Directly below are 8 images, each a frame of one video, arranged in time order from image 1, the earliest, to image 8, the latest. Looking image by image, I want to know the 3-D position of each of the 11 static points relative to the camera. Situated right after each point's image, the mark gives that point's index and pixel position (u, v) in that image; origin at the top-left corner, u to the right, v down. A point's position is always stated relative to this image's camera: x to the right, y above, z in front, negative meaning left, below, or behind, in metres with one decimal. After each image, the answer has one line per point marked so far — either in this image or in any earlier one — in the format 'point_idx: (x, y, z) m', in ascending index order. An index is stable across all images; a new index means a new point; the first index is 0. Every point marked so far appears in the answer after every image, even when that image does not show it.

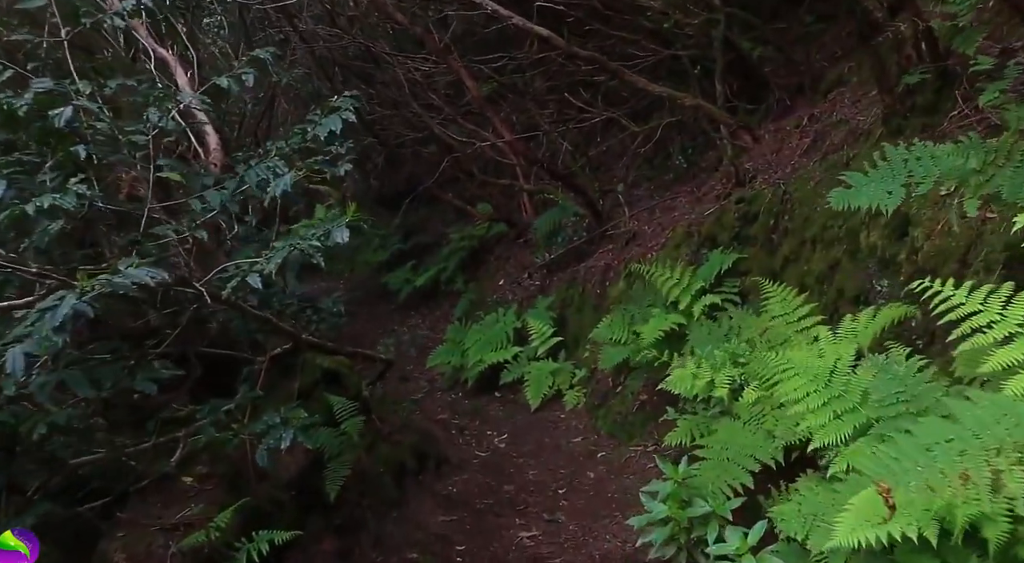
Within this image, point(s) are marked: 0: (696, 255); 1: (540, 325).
0: (+1.5, +0.2, +7.2) m
1: (+0.3, -0.5, +9.8) m
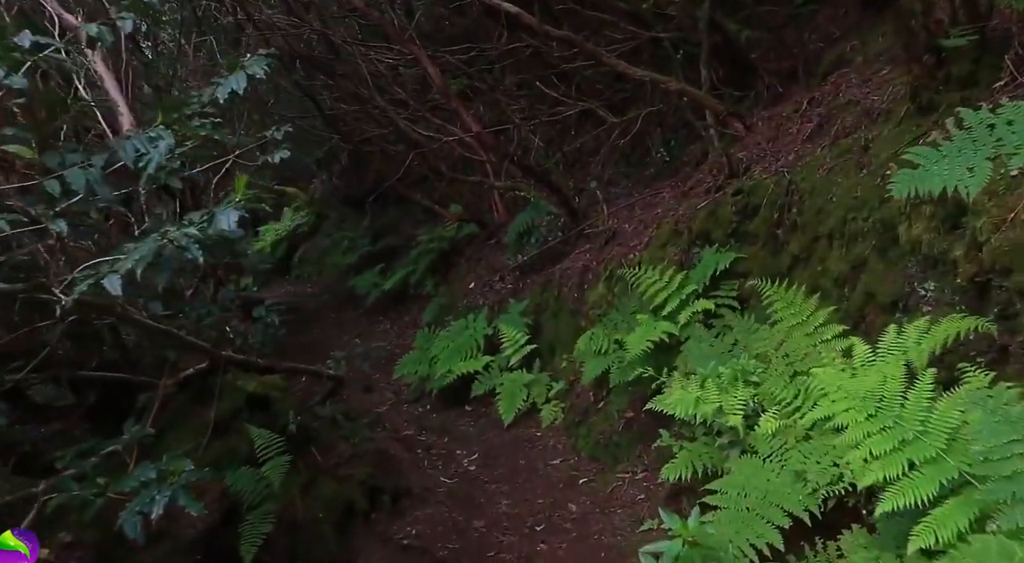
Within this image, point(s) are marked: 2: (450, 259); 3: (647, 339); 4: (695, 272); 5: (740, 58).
0: (+1.3, +0.2, +6.4) m
1: (0.0, -0.5, +9.0) m
2: (-0.9, +0.3, +13.5) m
3: (+0.9, -0.4, +5.8) m
4: (+1.2, 0.0, +6.0) m
5: (+2.1, +2.1, +8.3) m
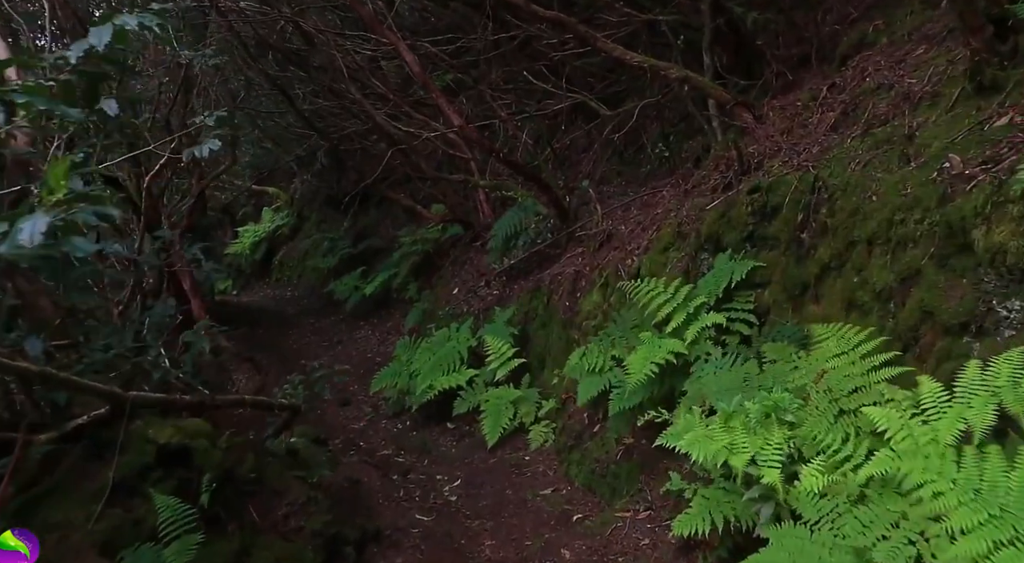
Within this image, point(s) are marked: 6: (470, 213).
0: (+1.2, +0.1, +5.7) m
1: (-0.1, -0.6, +8.2) m
2: (-1.1, +0.3, +12.7) m
3: (+0.8, -0.5, +5.0) m
4: (+1.1, 0.0, +5.3) m
5: (+2.0, +2.0, +7.6) m
6: (-0.6, +1.0, +13.1) m
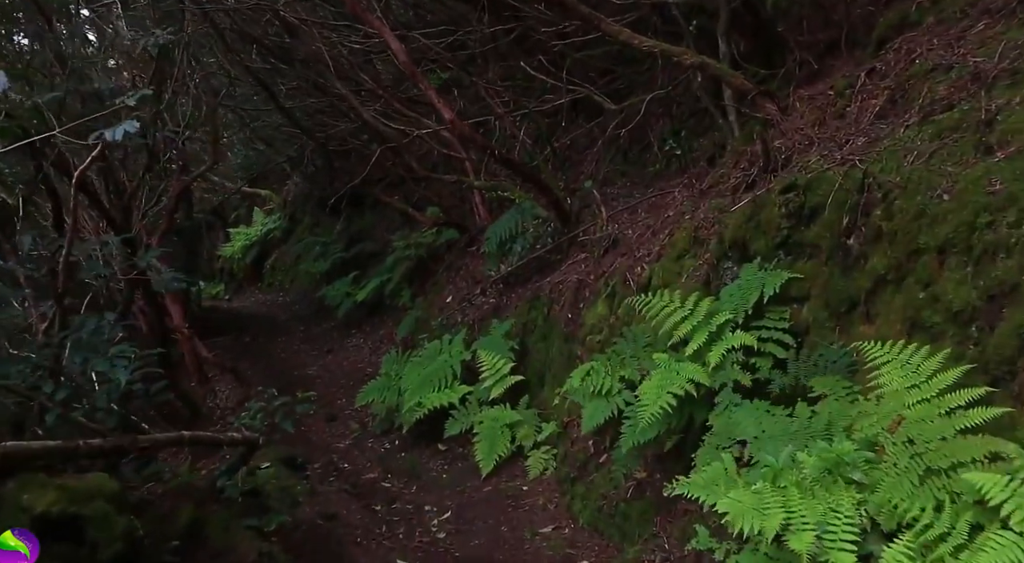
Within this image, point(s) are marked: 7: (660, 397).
0: (+1.1, +0.1, +5.0) m
1: (-0.2, -0.6, +7.5) m
2: (-1.1, +0.2, +12.0) m
3: (+0.7, -0.5, +4.3) m
4: (+1.1, -0.1, +4.6) m
5: (+1.9, +1.9, +6.9) m
6: (-0.6, +0.9, +12.4) m
7: (+0.7, -0.6, +4.3) m
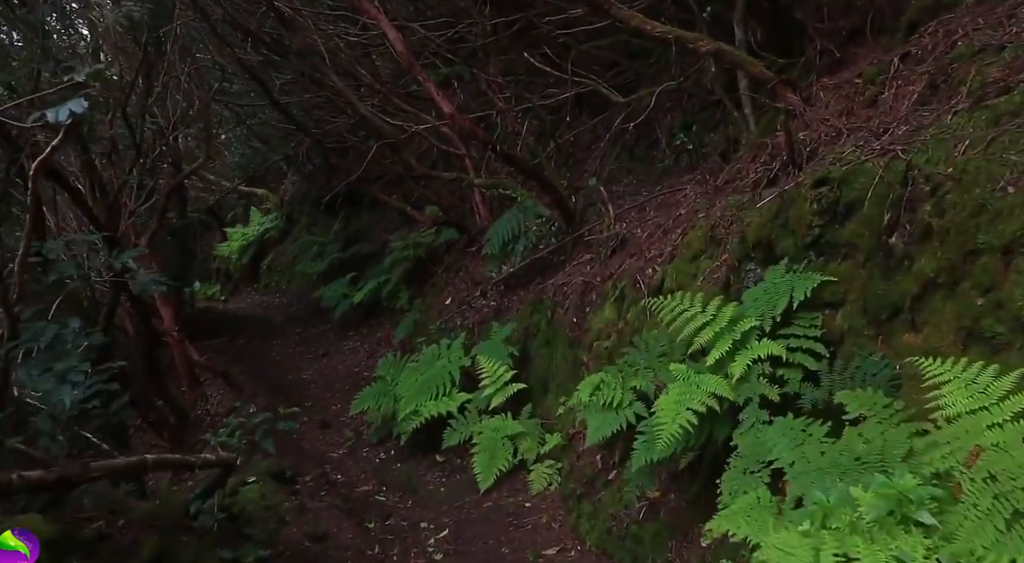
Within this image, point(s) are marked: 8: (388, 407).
0: (+1.2, 0.0, +4.6) m
1: (-0.1, -0.7, +7.1) m
2: (-1.1, +0.2, +11.6) m
3: (+0.8, -0.6, +3.9) m
4: (+1.1, -0.1, +4.2) m
5: (+1.9, +1.9, +6.5) m
6: (-0.6, +0.9, +12.0) m
7: (+0.7, -0.6, +3.9) m
8: (-1.1, -1.2, +8.3) m
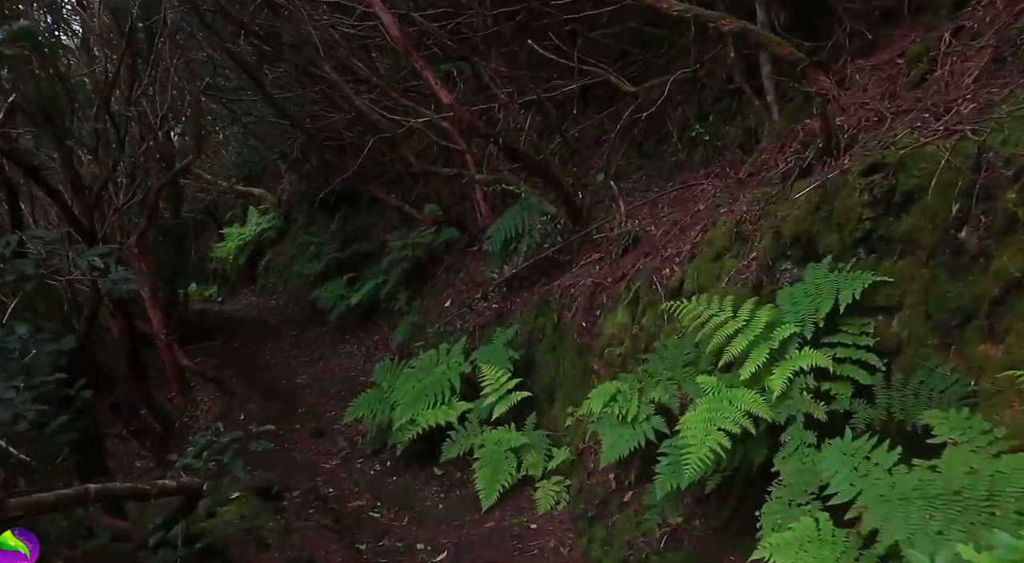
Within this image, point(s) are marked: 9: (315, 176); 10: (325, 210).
0: (+1.2, 0.0, +4.1) m
1: (-0.1, -0.7, +6.6) m
2: (-1.1, +0.1, +11.1) m
3: (+0.8, -0.6, +3.4) m
4: (+1.1, -0.1, +3.7) m
5: (+2.0, +1.9, +6.0) m
6: (-0.6, +0.9, +11.5) m
7: (+0.7, -0.6, +3.4) m
8: (-1.1, -1.2, +7.8) m
9: (-3.1, +1.7, +14.4) m
10: (-3.1, +1.2, +14.8) m
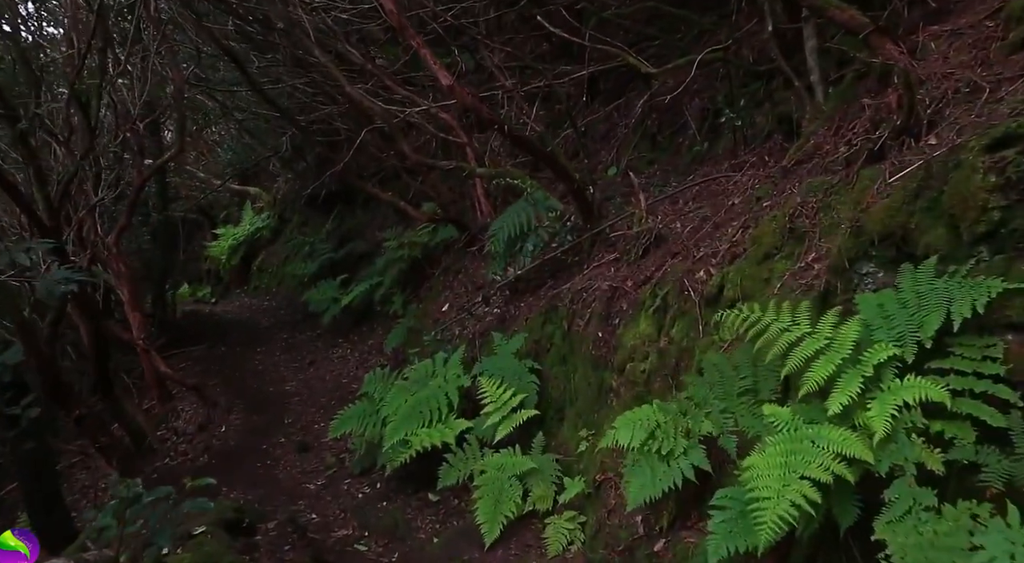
0: (+1.2, 0.0, +3.3) m
1: (-0.1, -0.7, +5.8) m
2: (-1.0, +0.1, +10.3) m
3: (+0.8, -0.6, +2.6) m
4: (+1.2, -0.1, +2.9) m
5: (+2.0, +1.9, +5.2) m
6: (-0.5, +0.8, +10.7) m
7: (+0.8, -0.6, +2.6) m
8: (-1.1, -1.2, +7.0) m
9: (-3.1, +1.7, +13.6) m
10: (-3.0, +1.1, +14.0) m
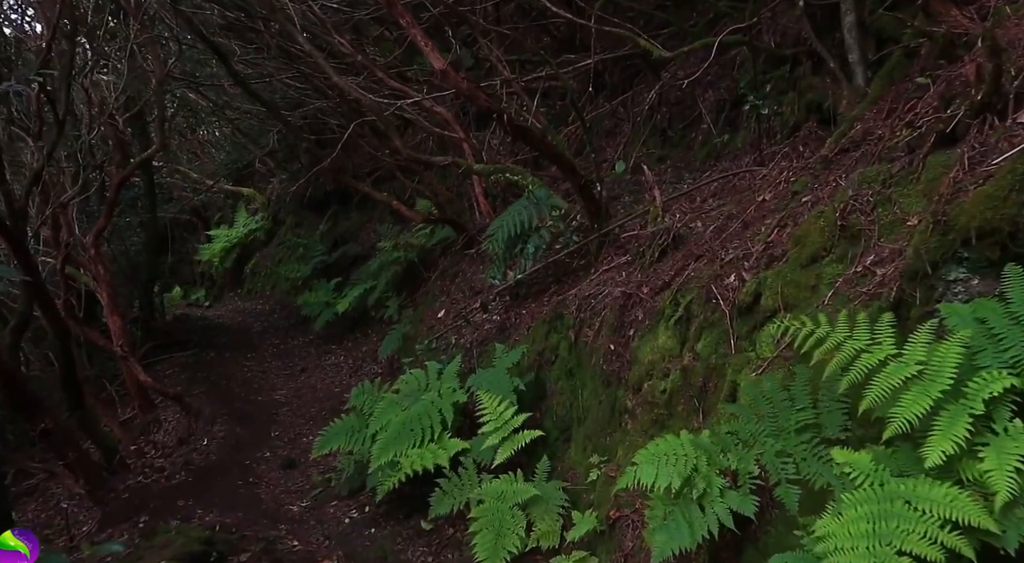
0: (+1.2, 0.0, +2.7) m
1: (-0.1, -0.7, +5.2) m
2: (-1.0, +0.1, +9.7) m
3: (+0.8, -0.6, +2.0) m
4: (+1.2, -0.1, +2.3) m
5: (+2.0, +1.8, +4.6) m
6: (-0.5, +0.8, +10.0) m
7: (+0.8, -0.6, +2.0) m
8: (-1.1, -1.2, +6.3) m
9: (-3.1, +1.6, +13.0) m
10: (-3.0, +1.1, +13.4) m
